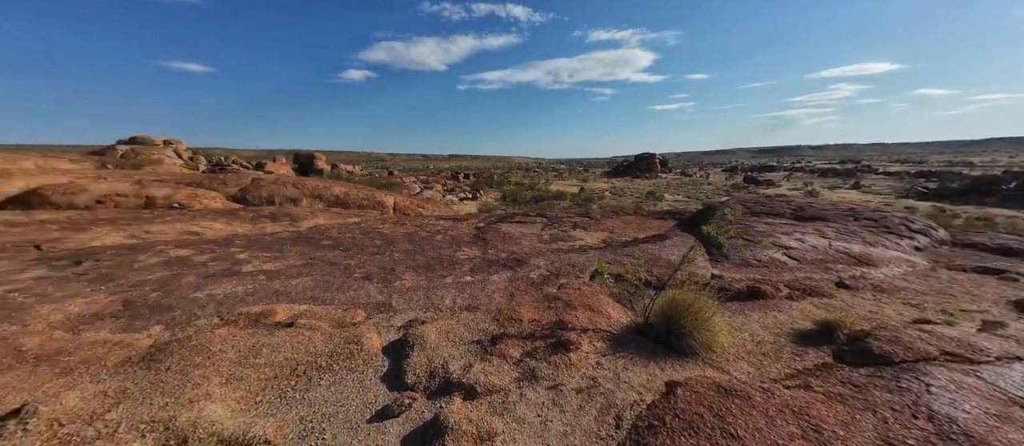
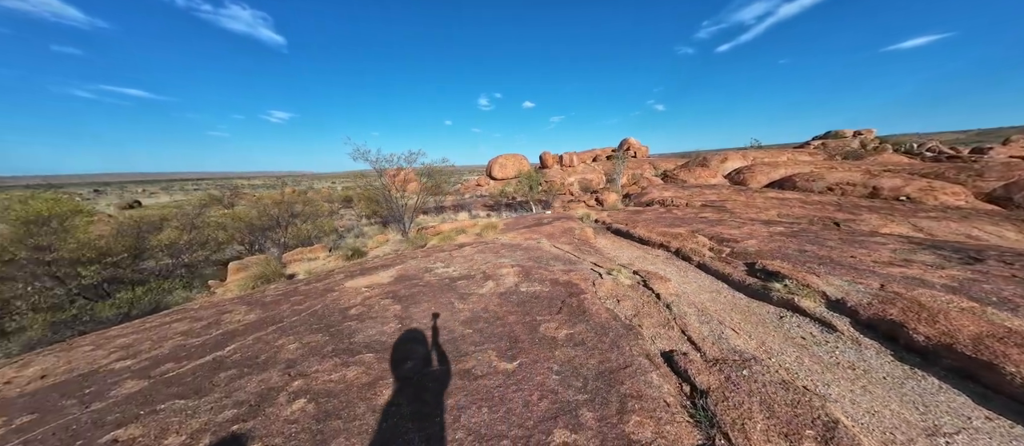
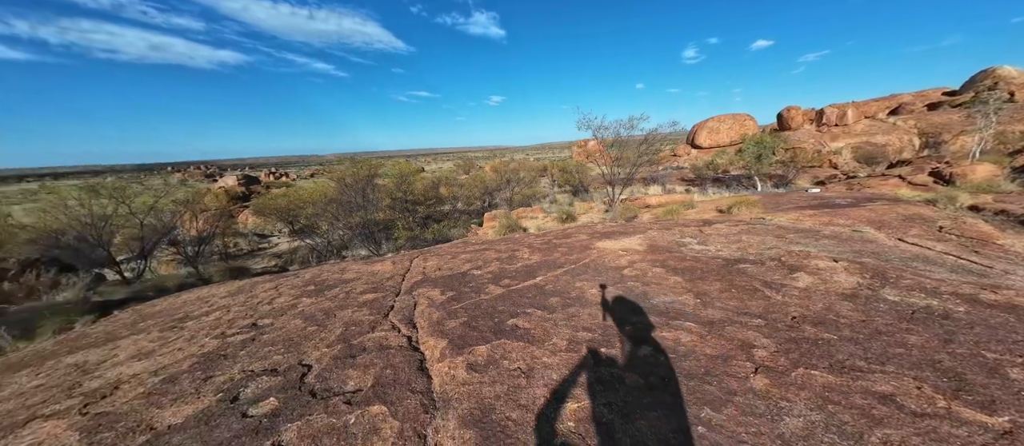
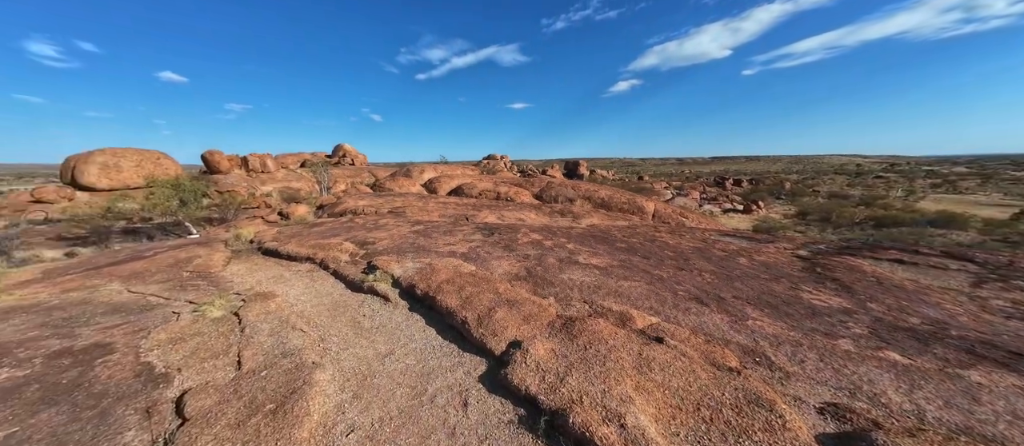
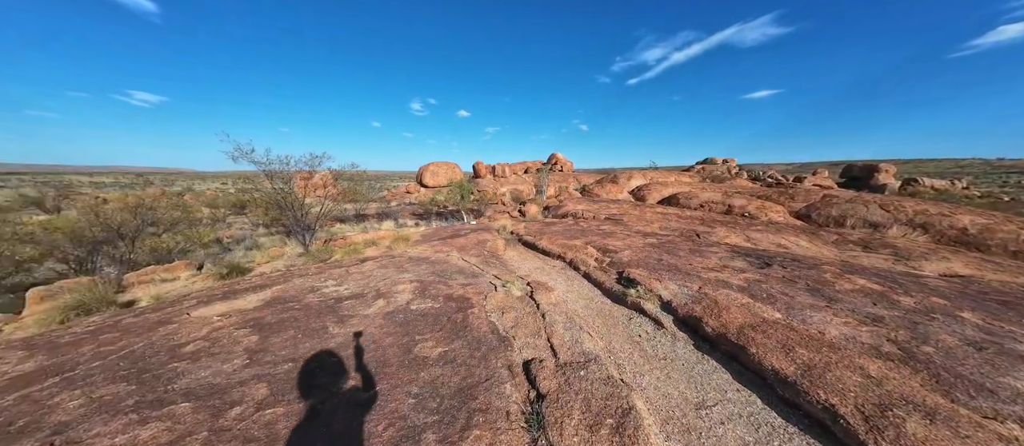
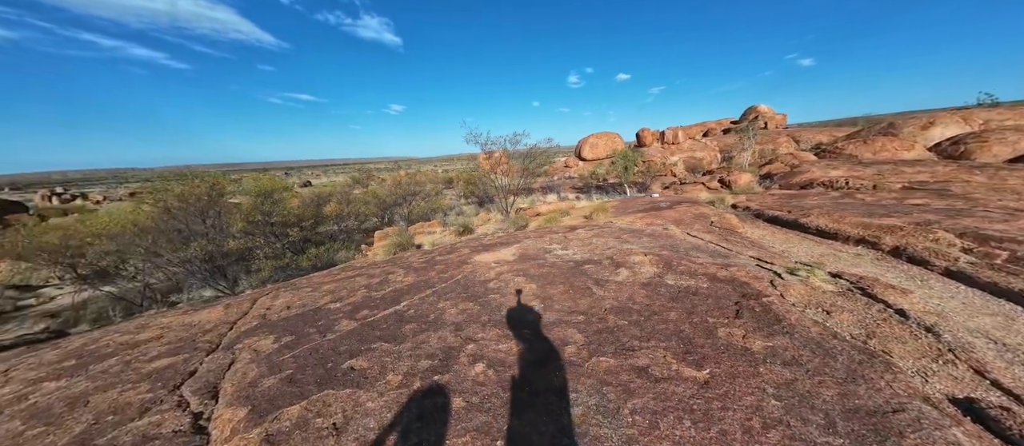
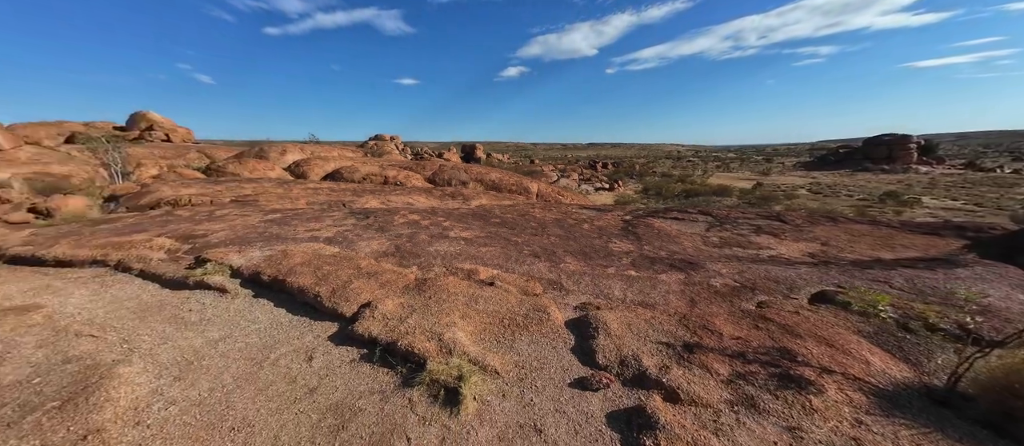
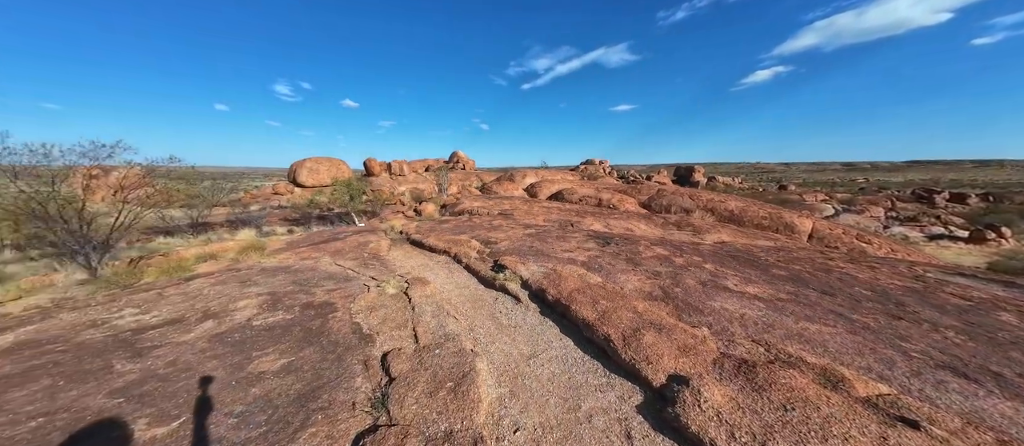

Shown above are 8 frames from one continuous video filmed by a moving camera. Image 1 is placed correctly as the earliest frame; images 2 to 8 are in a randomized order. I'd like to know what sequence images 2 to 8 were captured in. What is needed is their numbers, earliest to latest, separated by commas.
7, 4, 8, 5, 2, 6, 3
